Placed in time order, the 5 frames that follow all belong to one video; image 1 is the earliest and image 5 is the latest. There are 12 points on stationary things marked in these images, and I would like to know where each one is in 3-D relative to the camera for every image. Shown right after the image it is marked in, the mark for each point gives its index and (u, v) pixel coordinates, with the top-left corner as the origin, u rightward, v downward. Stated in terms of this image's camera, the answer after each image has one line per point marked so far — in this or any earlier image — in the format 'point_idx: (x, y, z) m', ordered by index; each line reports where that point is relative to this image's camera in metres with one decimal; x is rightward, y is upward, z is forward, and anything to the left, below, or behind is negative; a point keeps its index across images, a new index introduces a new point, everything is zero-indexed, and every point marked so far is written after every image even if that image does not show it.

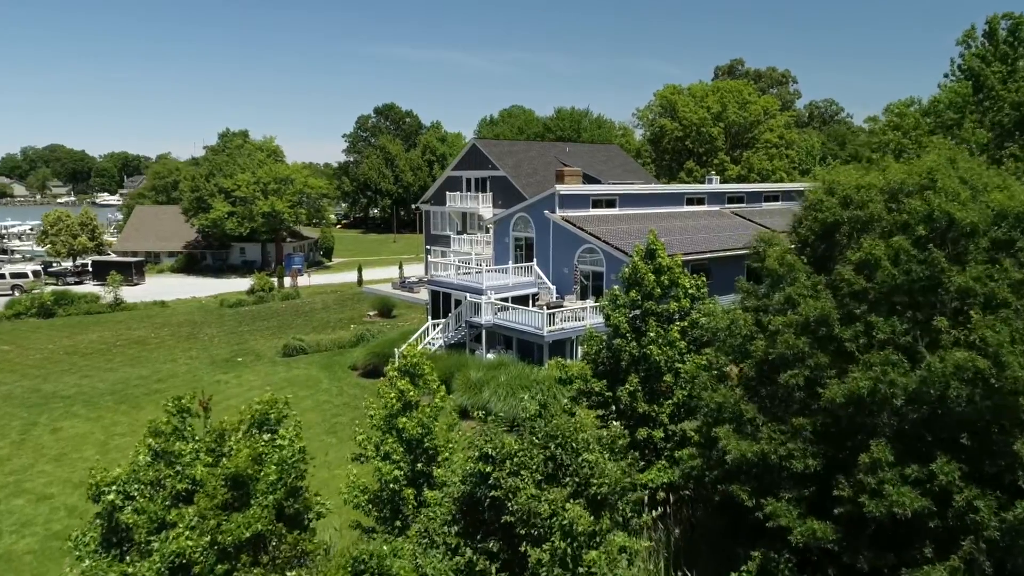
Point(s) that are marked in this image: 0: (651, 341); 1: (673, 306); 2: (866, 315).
0: (+2.6, -1.0, +13.8) m
1: (+3.2, -0.3, +14.2) m
2: (+4.8, -0.4, +9.9) m
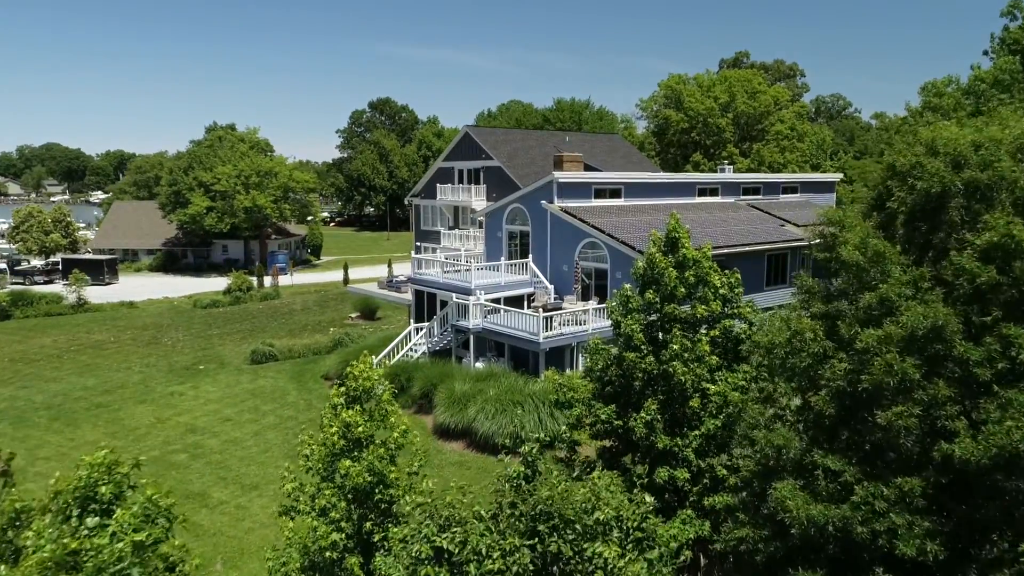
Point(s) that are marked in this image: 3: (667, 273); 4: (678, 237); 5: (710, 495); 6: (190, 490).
0: (+2.4, -1.0, +10.7) m
1: (+2.9, -0.3, +11.1) m
2: (+4.5, -0.3, +6.8) m
3: (+2.4, +0.2, +11.2) m
4: (+2.6, +0.8, +11.5) m
5: (+2.9, -3.0, +10.5) m
6: (-7.3, -4.6, +16.5) m
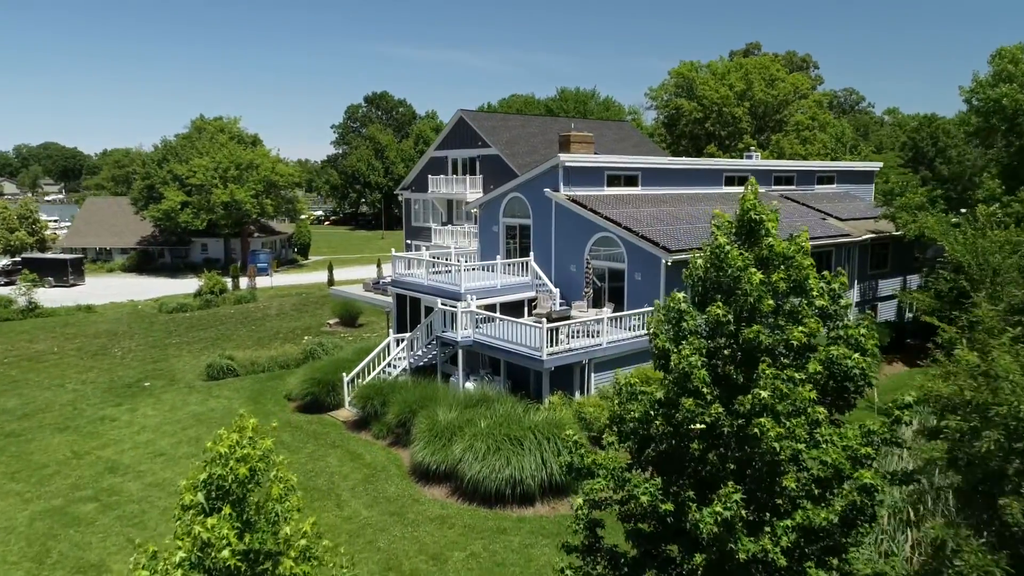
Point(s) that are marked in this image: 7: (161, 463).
0: (+2.3, -1.1, +6.8) m
1: (+2.8, -0.4, +7.1) m
2: (+4.4, -0.5, +2.8) m
3: (+2.3, +0.1, +7.2) m
4: (+2.5, +0.7, +7.5) m
5: (+2.8, -3.1, +6.6) m
6: (-7.4, -4.7, +12.6) m
7: (-8.1, -4.1, +16.8) m
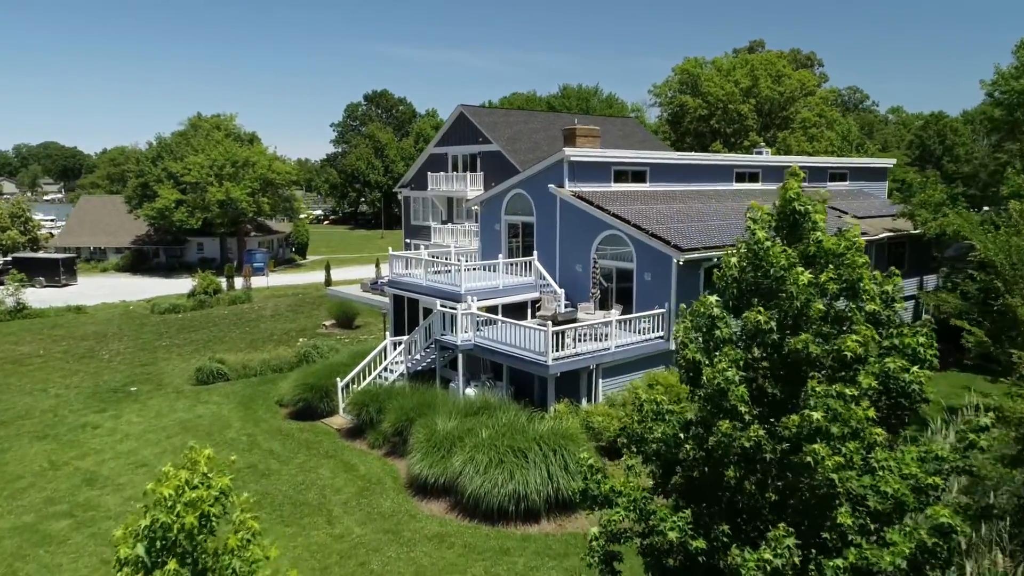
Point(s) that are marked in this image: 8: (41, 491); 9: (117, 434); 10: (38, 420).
0: (+2.3, -1.1, +5.8) m
1: (+2.9, -0.4, +6.1) m
2: (+4.5, -0.5, +1.8) m
3: (+2.4, +0.1, +6.2) m
4: (+2.6, +0.7, +6.5) m
5: (+2.8, -3.2, +5.6) m
6: (-7.4, -4.7, +11.6) m
7: (-8.1, -4.1, +15.8) m
8: (-9.8, -4.2, +15.1) m
9: (-9.9, -3.7, +18.3) m
10: (-12.6, -3.5, +19.3) m
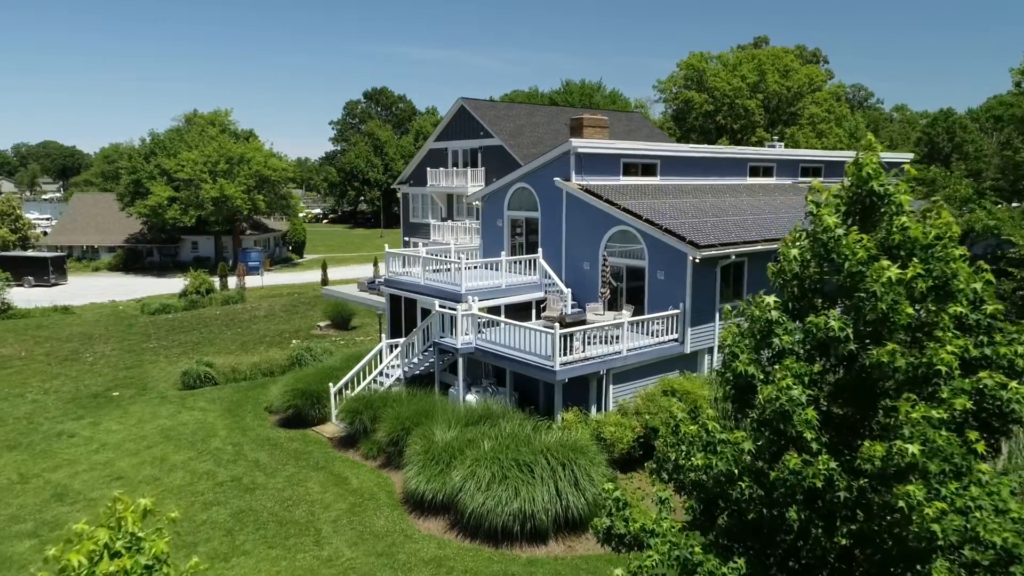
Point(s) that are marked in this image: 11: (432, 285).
0: (+2.4, -1.1, +4.6) m
1: (+3.0, -0.4, +5.0) m
2: (+4.6, -0.5, +0.6) m
3: (+2.5, +0.1, +5.1) m
4: (+2.7, +0.7, +5.4) m
5: (+2.9, -3.2, +4.4) m
6: (-7.3, -4.7, +10.4) m
7: (-8.0, -4.1, +14.7) m
8: (-9.7, -4.2, +13.9) m
9: (-9.9, -3.7, +17.1) m
10: (-12.5, -3.5, +18.1) m
11: (-2.1, +0.1, +19.2) m
